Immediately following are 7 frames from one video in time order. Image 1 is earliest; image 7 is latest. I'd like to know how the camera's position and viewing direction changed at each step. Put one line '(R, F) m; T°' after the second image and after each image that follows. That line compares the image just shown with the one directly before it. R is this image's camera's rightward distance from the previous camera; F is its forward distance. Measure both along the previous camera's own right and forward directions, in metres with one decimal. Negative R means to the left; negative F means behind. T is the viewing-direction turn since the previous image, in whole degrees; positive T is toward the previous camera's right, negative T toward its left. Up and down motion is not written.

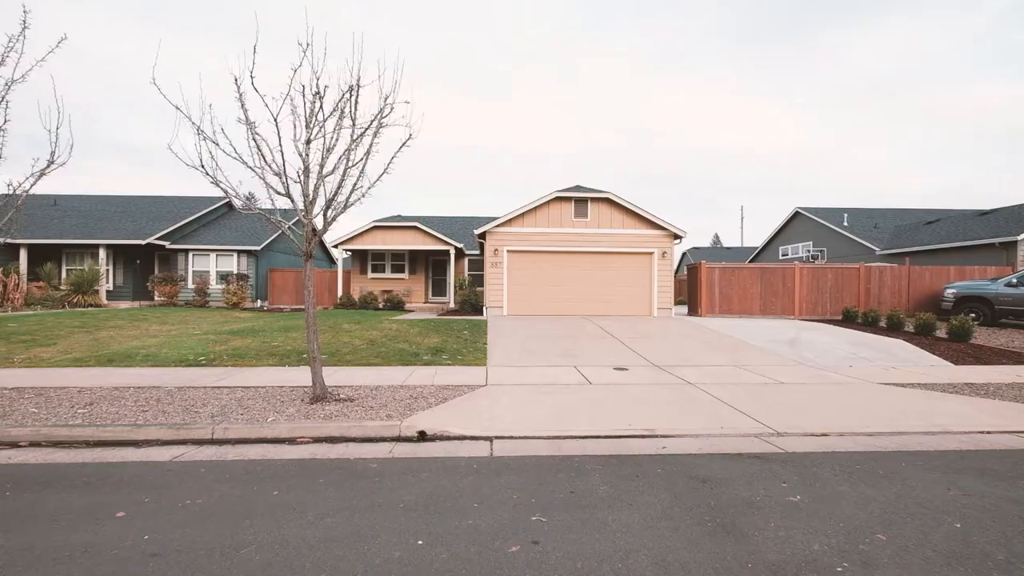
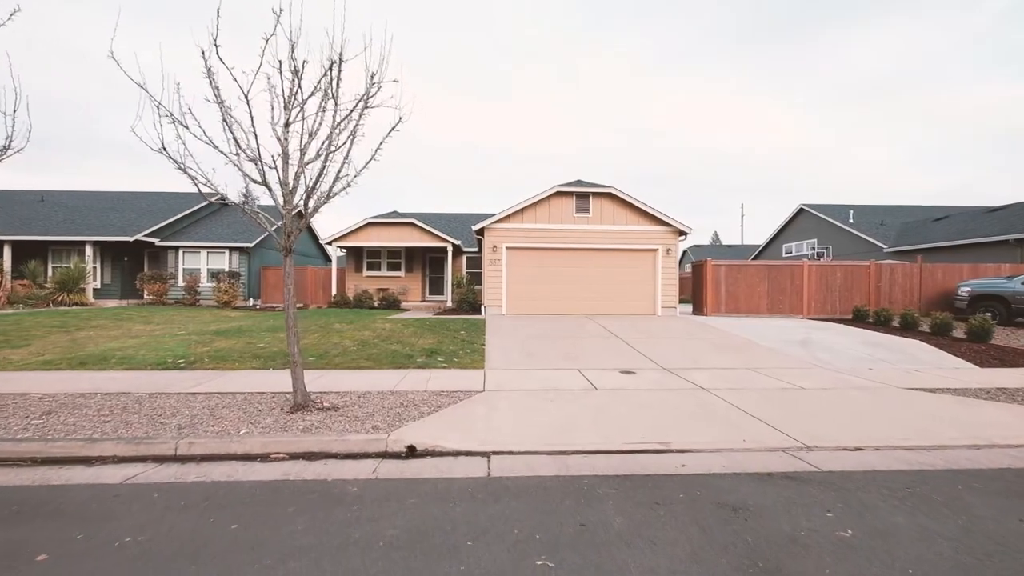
(0.0, +0.6) m; 0°
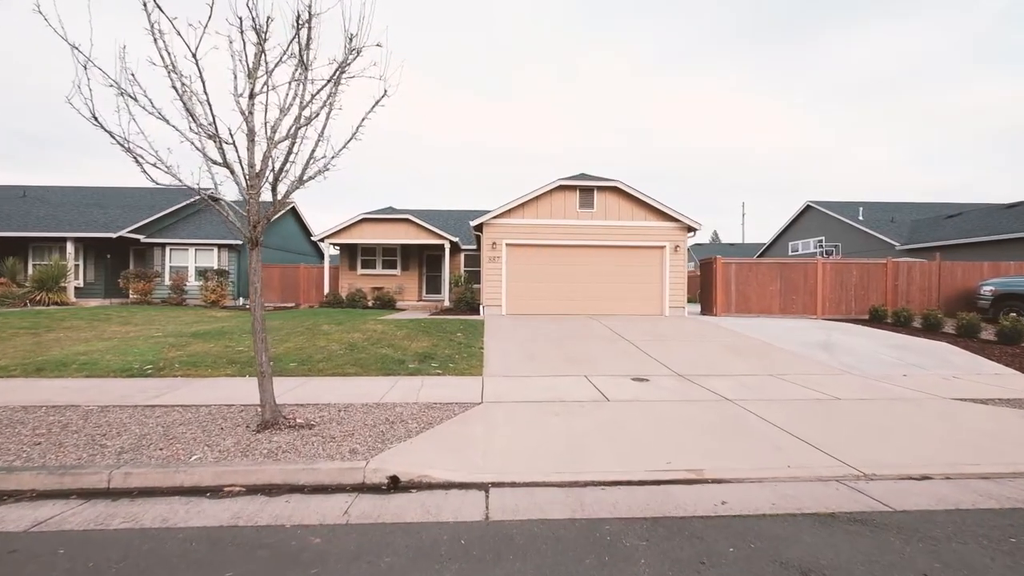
(0.0, +0.8) m; 0°
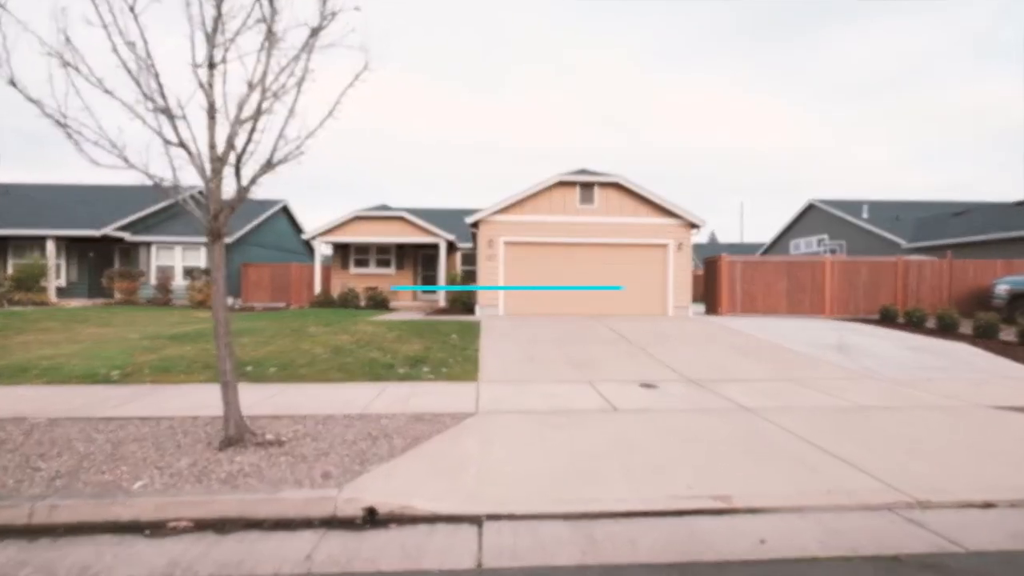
(0.0, +0.6) m; 0°
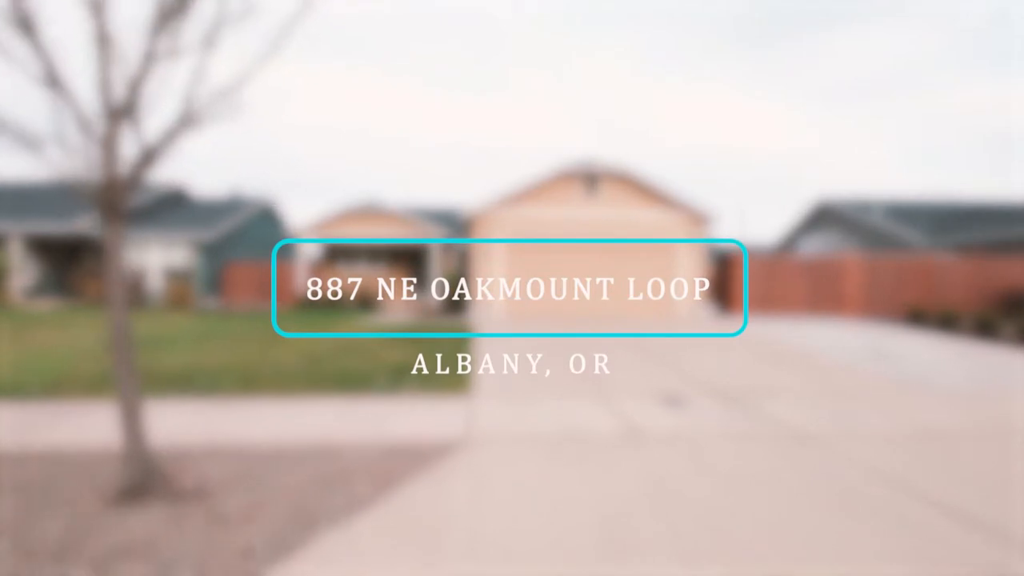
(0.0, +1.2) m; 0°
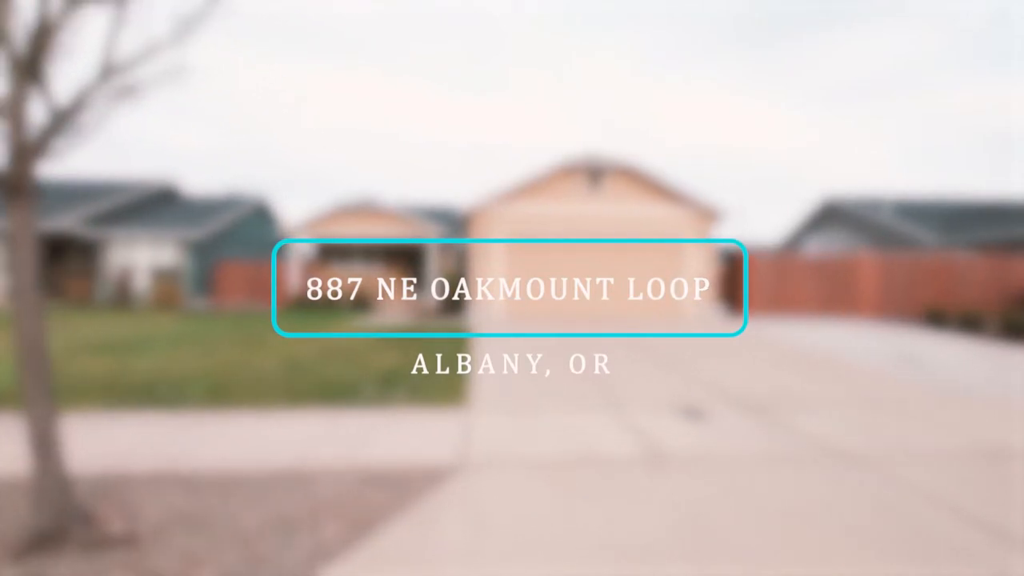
(0.0, +0.7) m; 0°
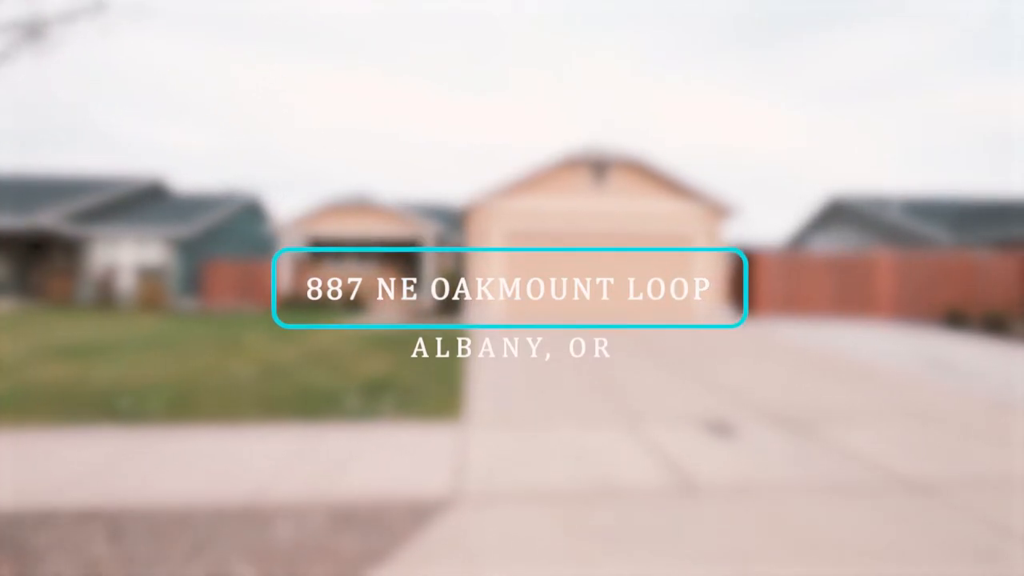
(0.0, +0.7) m; 0°
